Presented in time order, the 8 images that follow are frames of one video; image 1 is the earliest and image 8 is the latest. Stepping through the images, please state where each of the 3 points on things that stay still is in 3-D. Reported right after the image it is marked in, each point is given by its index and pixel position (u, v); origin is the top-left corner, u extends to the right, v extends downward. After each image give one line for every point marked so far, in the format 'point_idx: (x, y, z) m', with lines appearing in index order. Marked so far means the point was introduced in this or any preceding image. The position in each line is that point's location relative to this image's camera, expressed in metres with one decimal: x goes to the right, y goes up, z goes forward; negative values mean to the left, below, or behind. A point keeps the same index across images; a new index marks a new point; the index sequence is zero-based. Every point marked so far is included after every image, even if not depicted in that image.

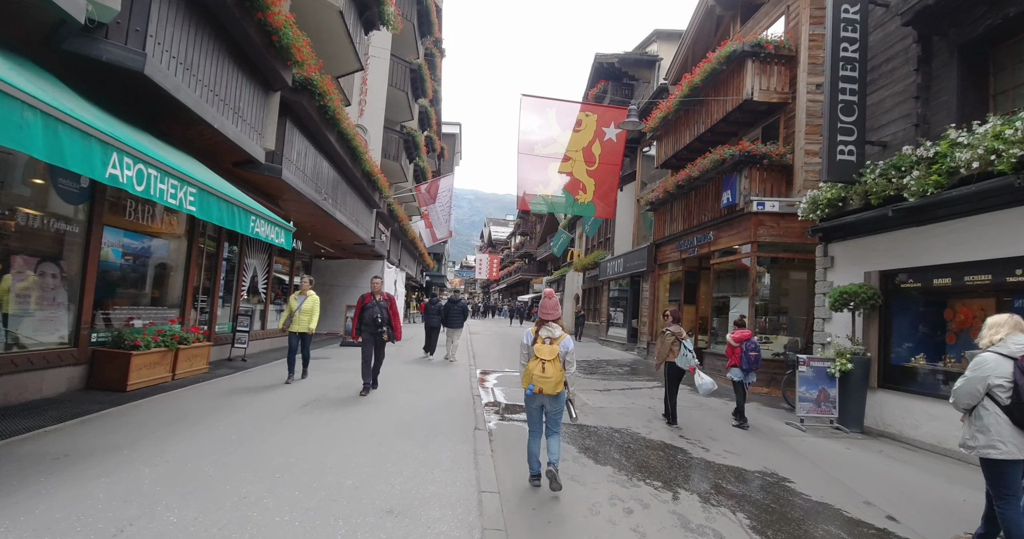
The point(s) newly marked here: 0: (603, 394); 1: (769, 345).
0: (+1.7, -2.3, +9.8) m
1: (+5.5, -1.7, +11.2) m
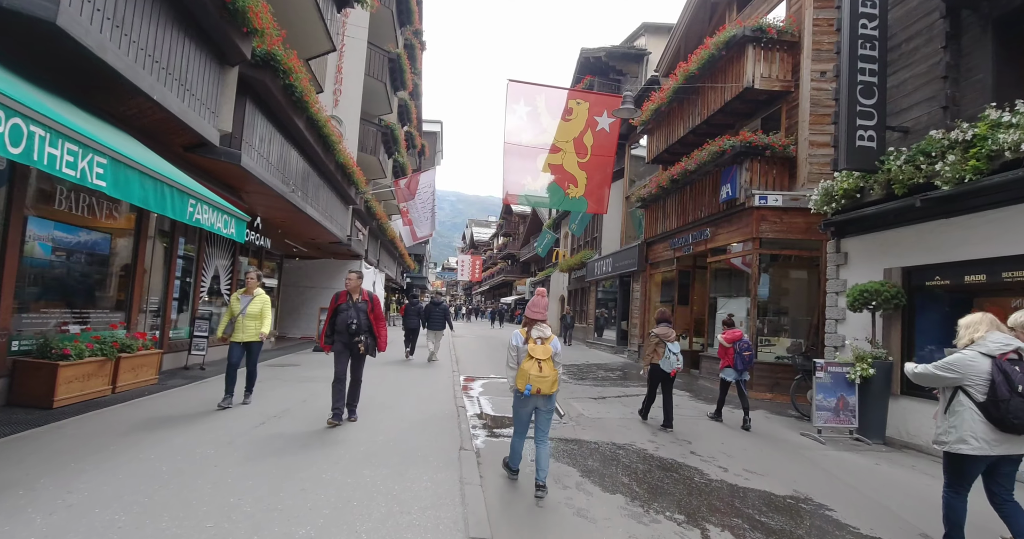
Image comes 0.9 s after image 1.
0: (+1.5, -2.3, +9.0) m
1: (+5.2, -1.6, +10.5) m
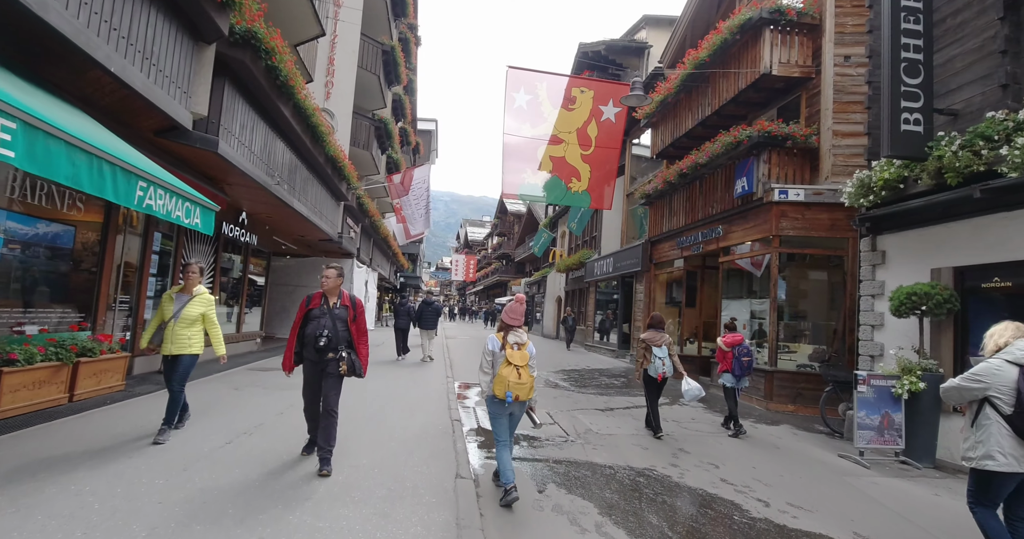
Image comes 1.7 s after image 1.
0: (+1.5, -2.2, +8.2) m
1: (+5.2, -1.6, +9.7) m
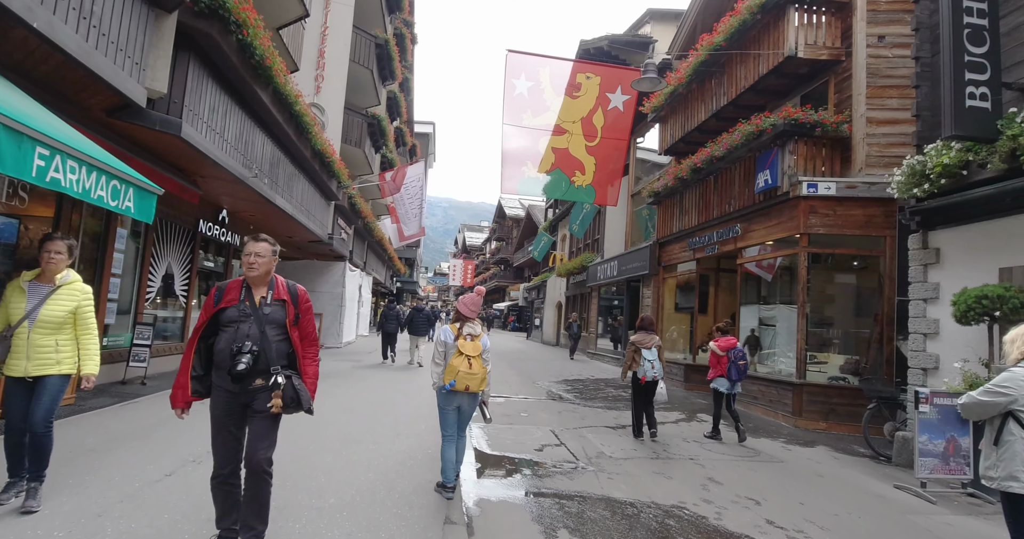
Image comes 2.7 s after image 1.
0: (+1.5, -2.2, +7.2) m
1: (+5.2, -1.6, +8.8) m
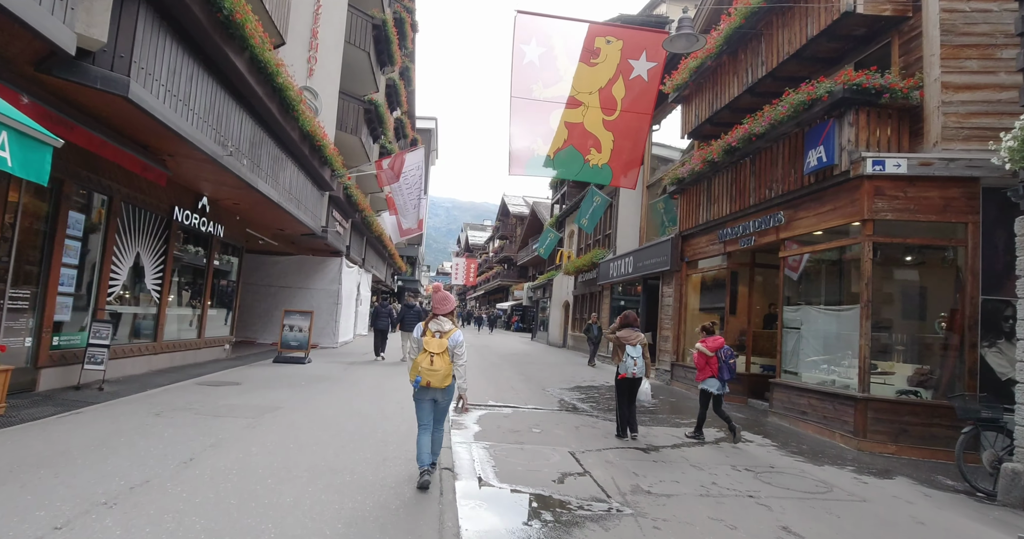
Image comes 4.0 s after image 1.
0: (+1.6, -2.1, +5.9) m
1: (+5.3, -1.5, +7.4) m
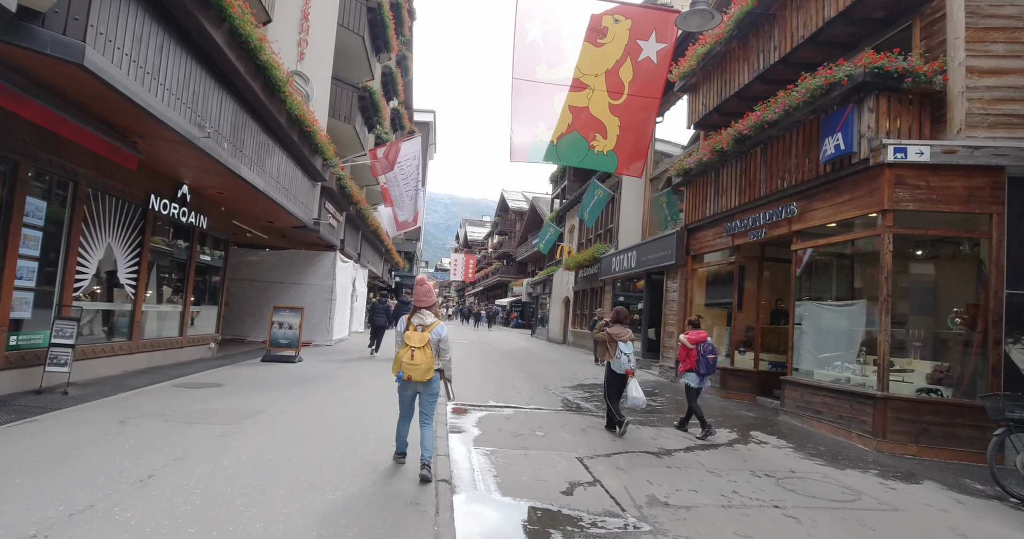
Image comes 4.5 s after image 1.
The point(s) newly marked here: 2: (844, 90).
0: (+1.7, -2.0, +5.6) m
1: (+5.4, -1.5, +7.1) m
2: (+4.6, +2.5, +7.3) m
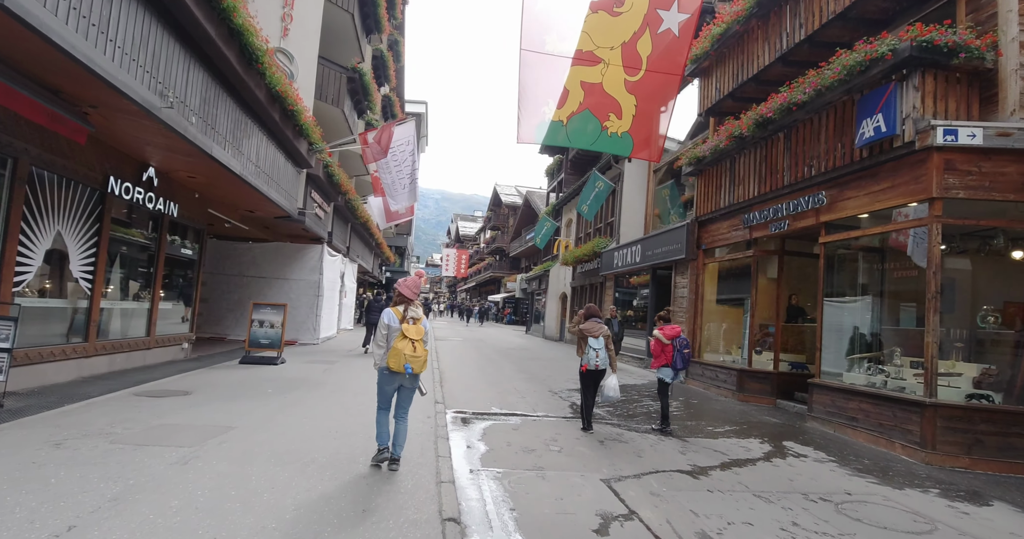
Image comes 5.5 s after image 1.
0: (+1.8, -2.0, +4.9) m
1: (+5.5, -1.4, +6.5) m
2: (+4.7, +2.6, +6.7) m
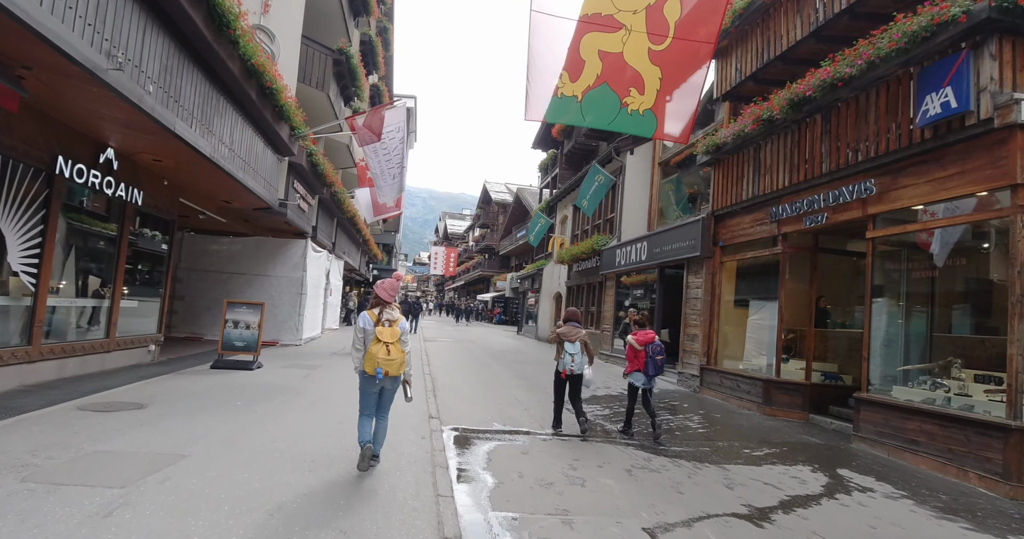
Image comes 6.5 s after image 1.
0: (+1.9, -1.9, +3.9) m
1: (+5.6, -1.4, +5.6) m
2: (+4.9, +2.6, +5.7) m
